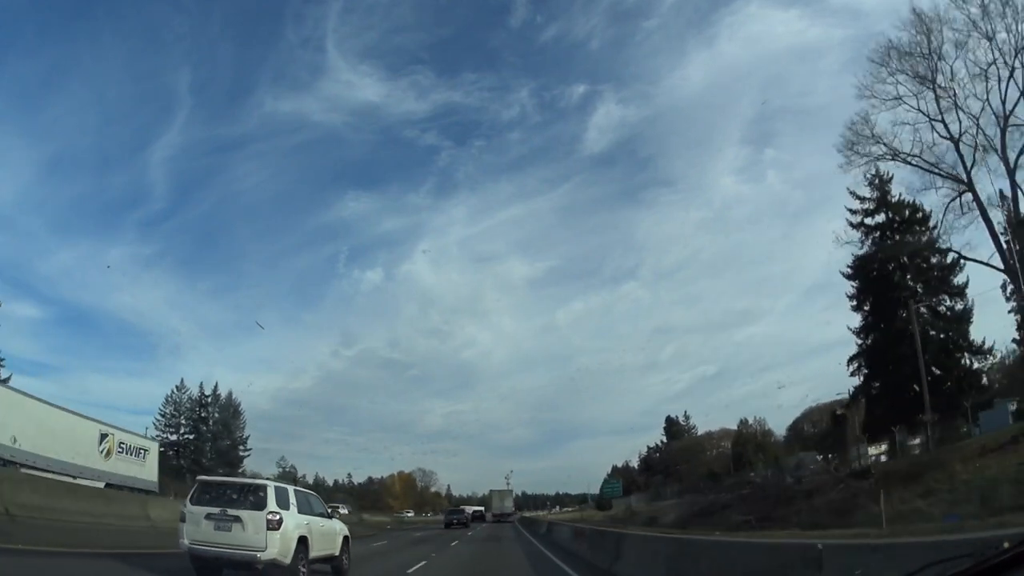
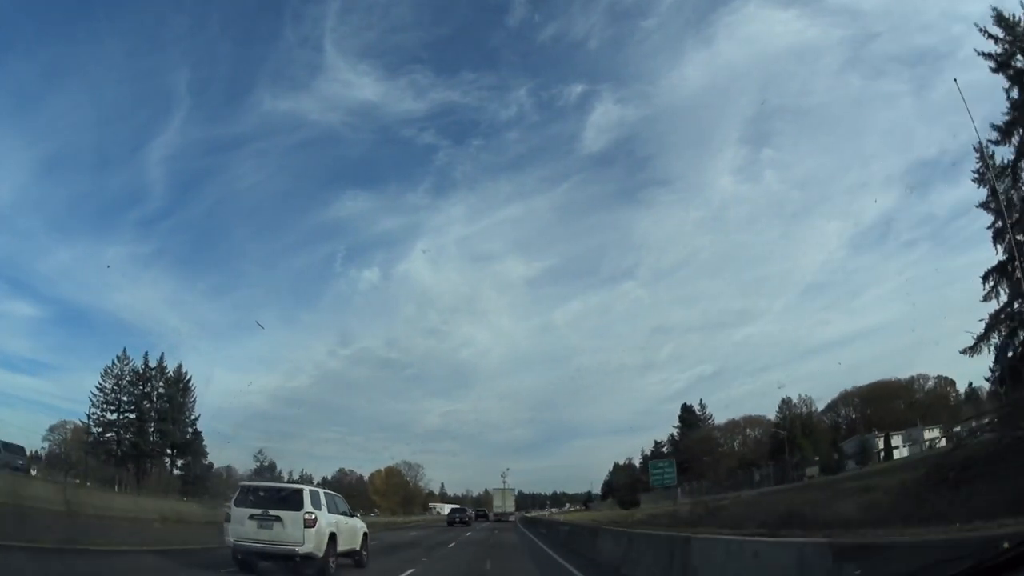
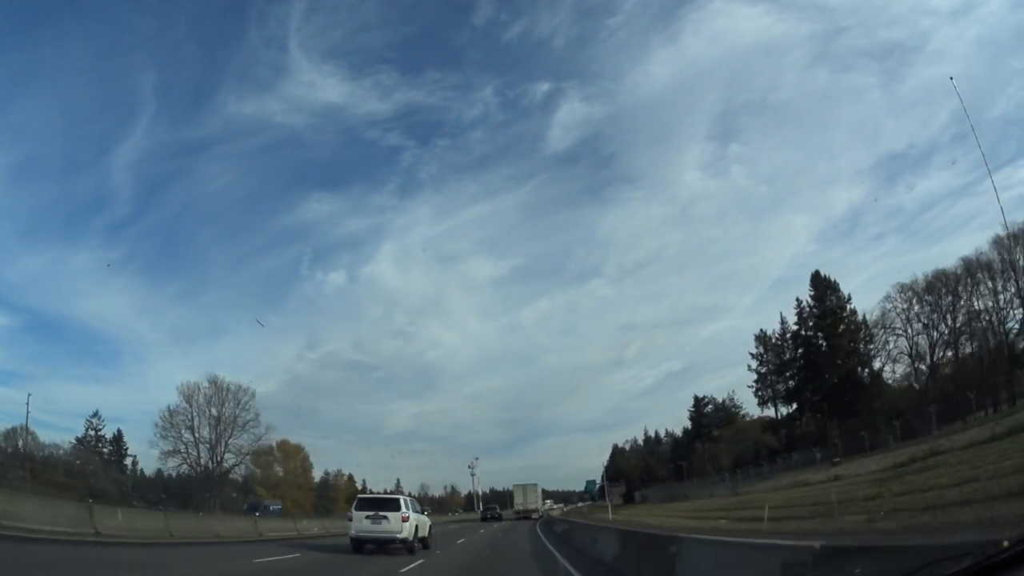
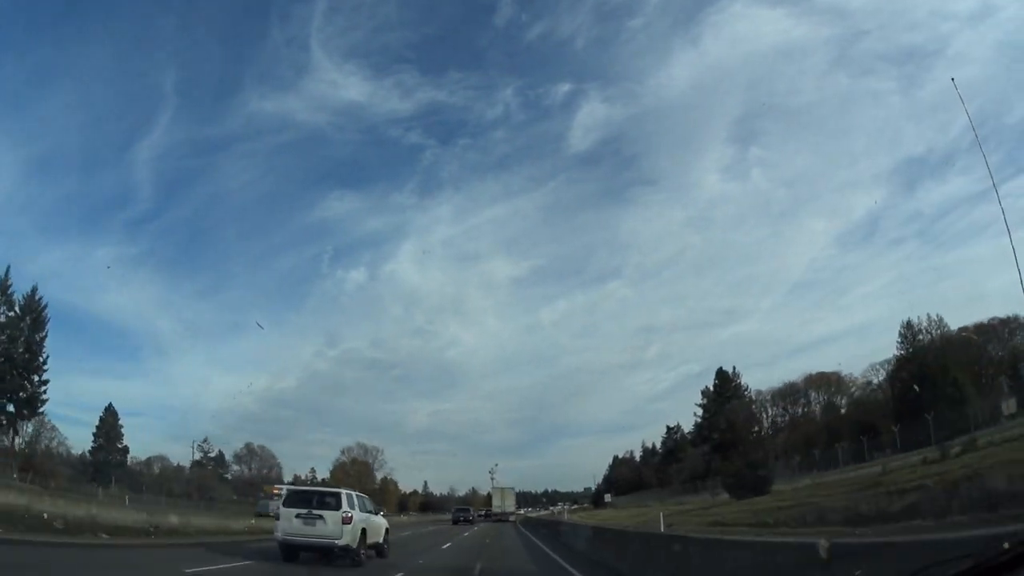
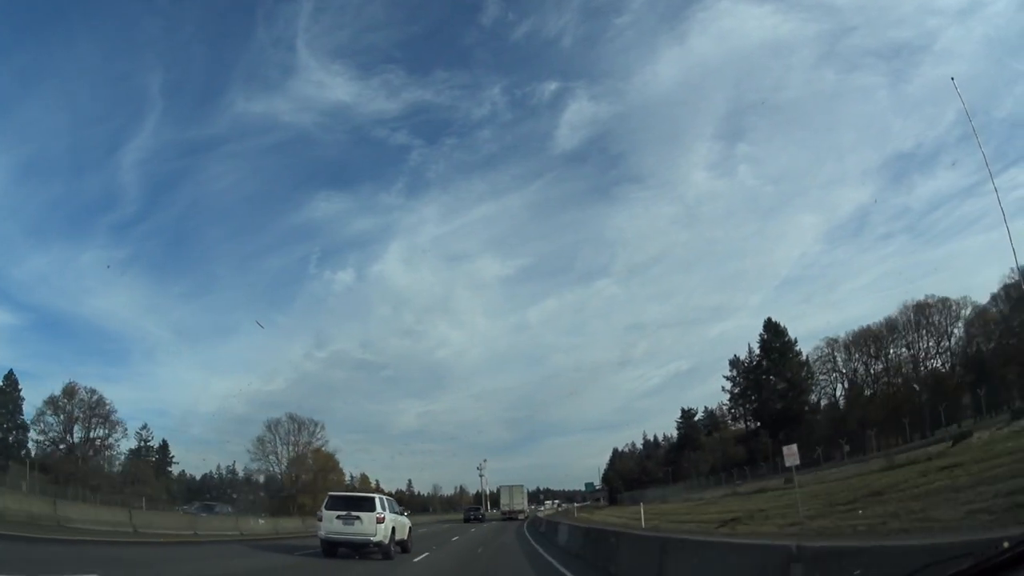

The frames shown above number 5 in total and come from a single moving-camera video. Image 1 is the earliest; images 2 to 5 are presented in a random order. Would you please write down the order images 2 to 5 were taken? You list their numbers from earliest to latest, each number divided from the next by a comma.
2, 4, 5, 3
